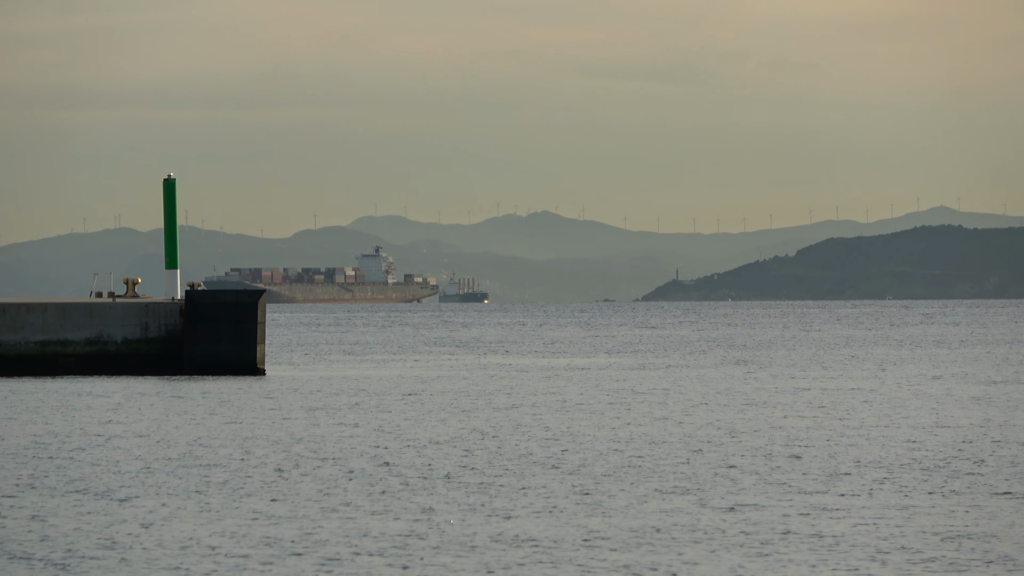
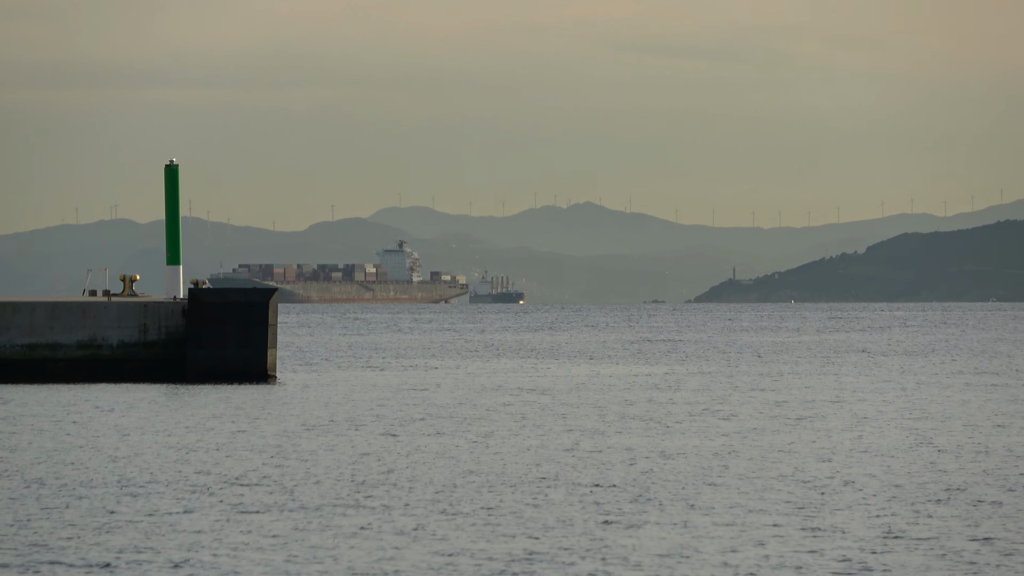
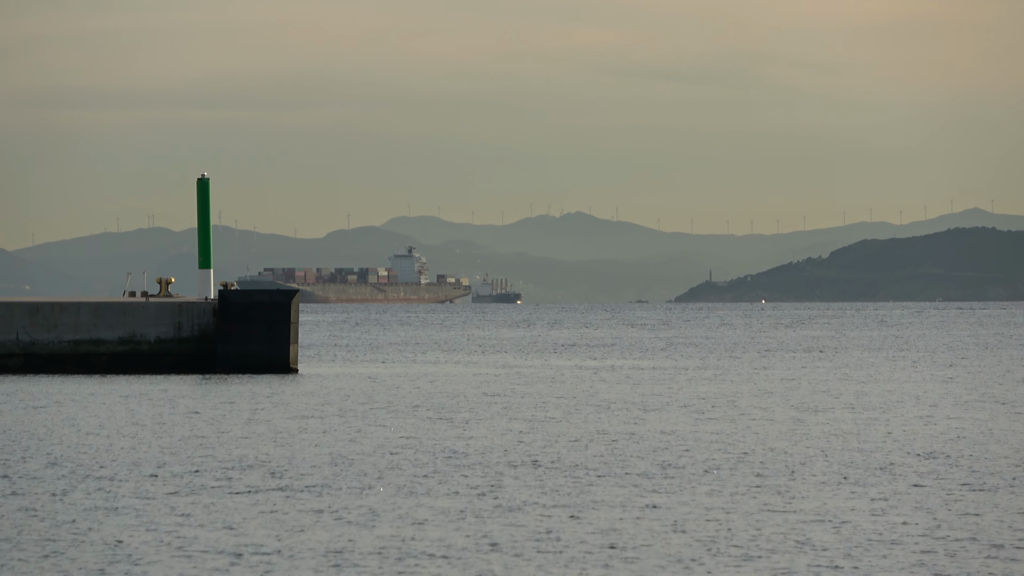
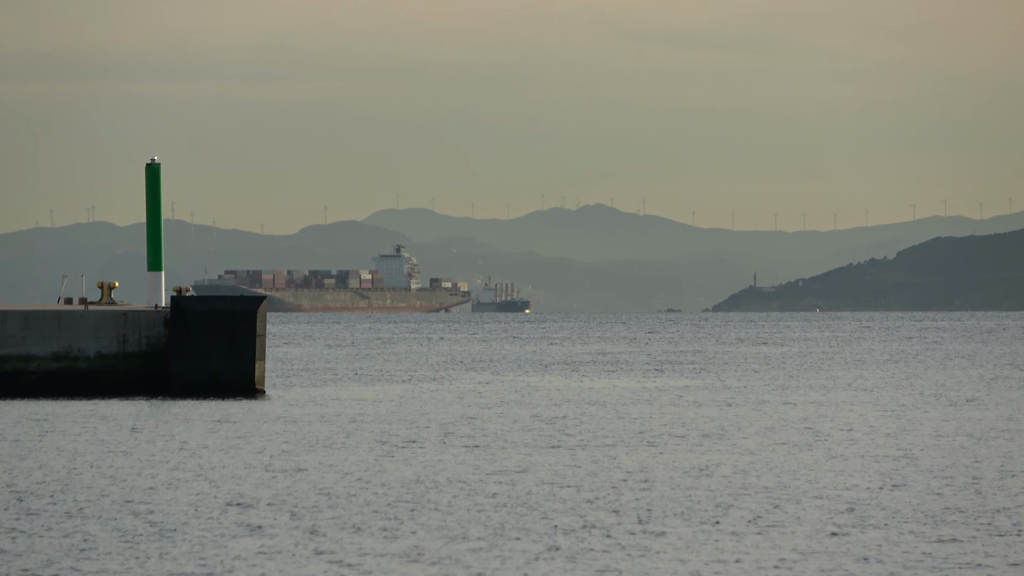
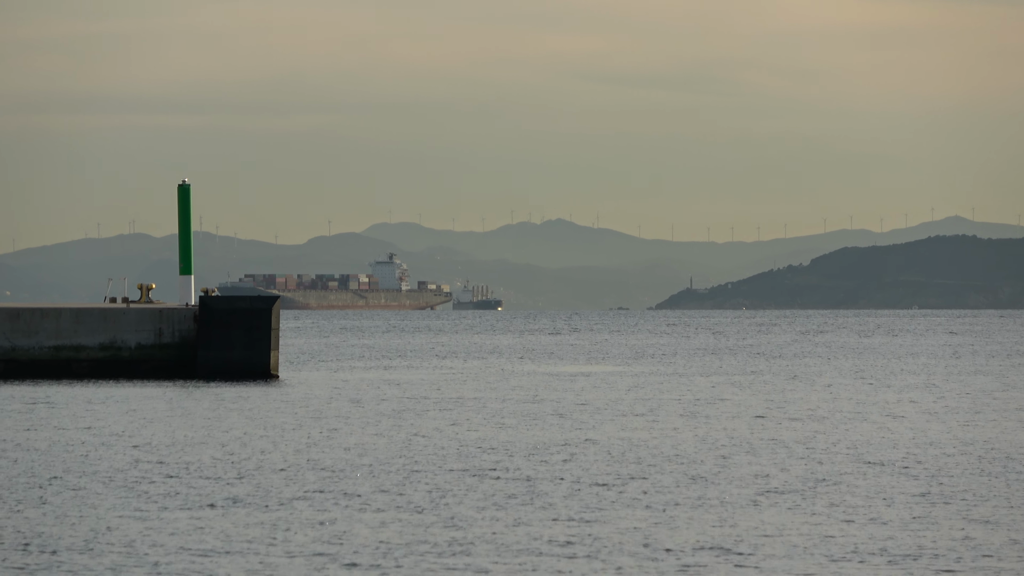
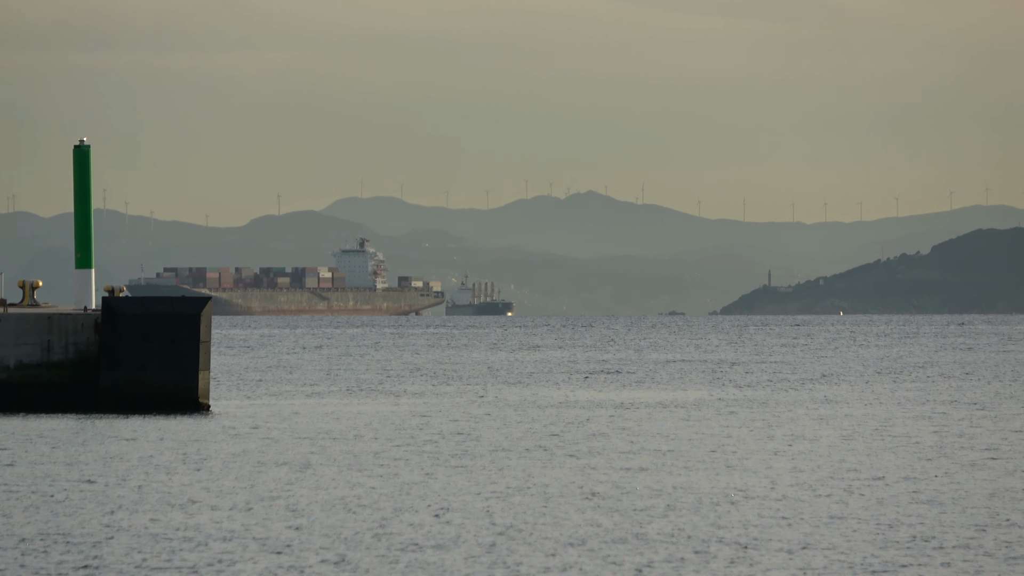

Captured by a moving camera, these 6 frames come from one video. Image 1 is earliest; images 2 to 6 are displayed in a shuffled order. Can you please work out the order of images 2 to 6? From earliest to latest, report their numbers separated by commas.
5, 3, 2, 4, 6
